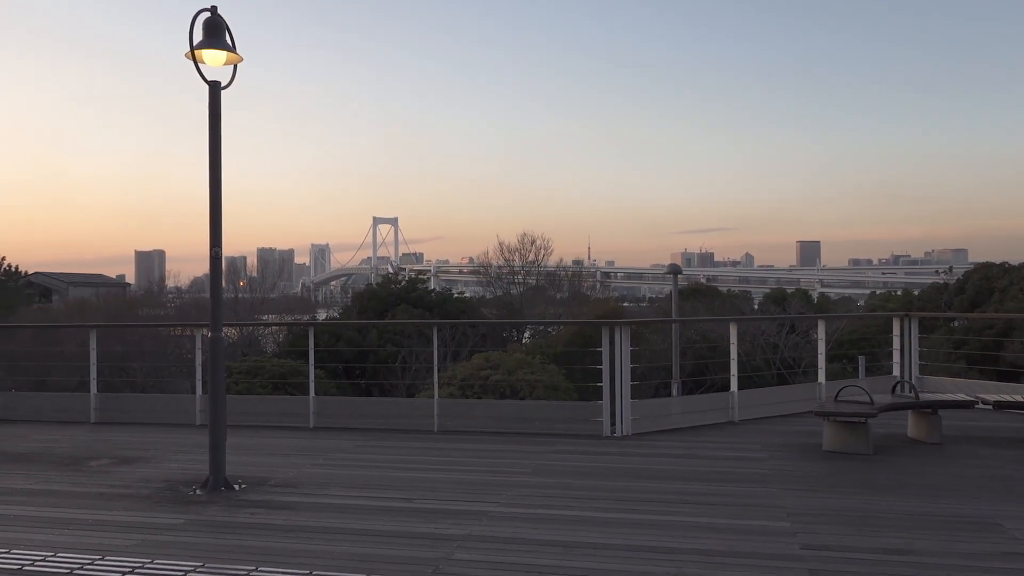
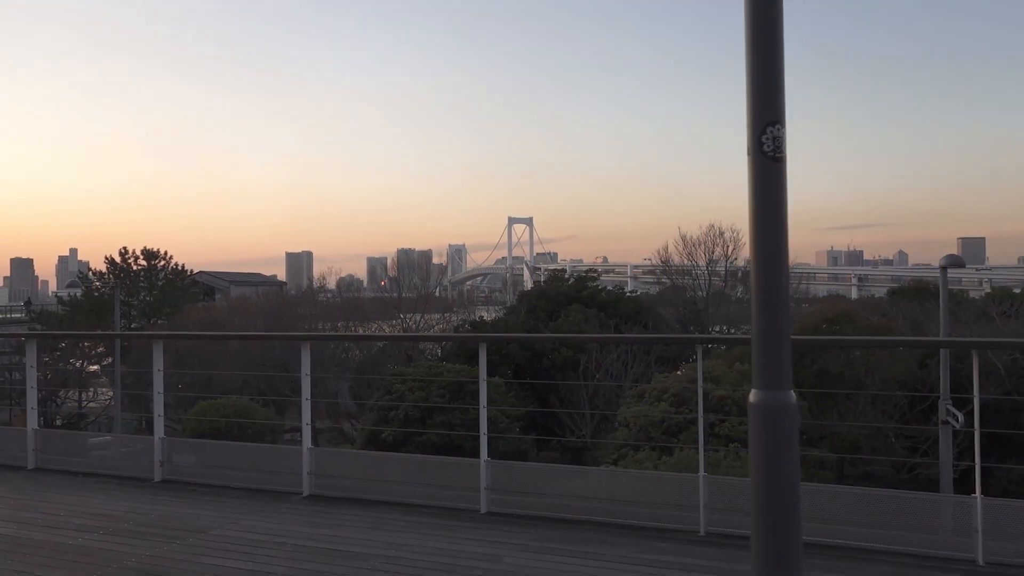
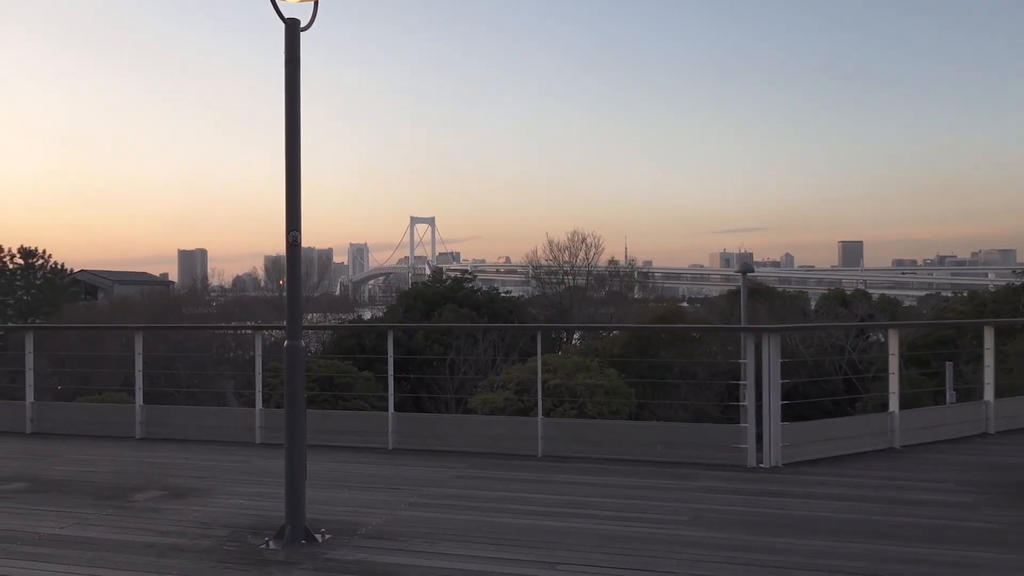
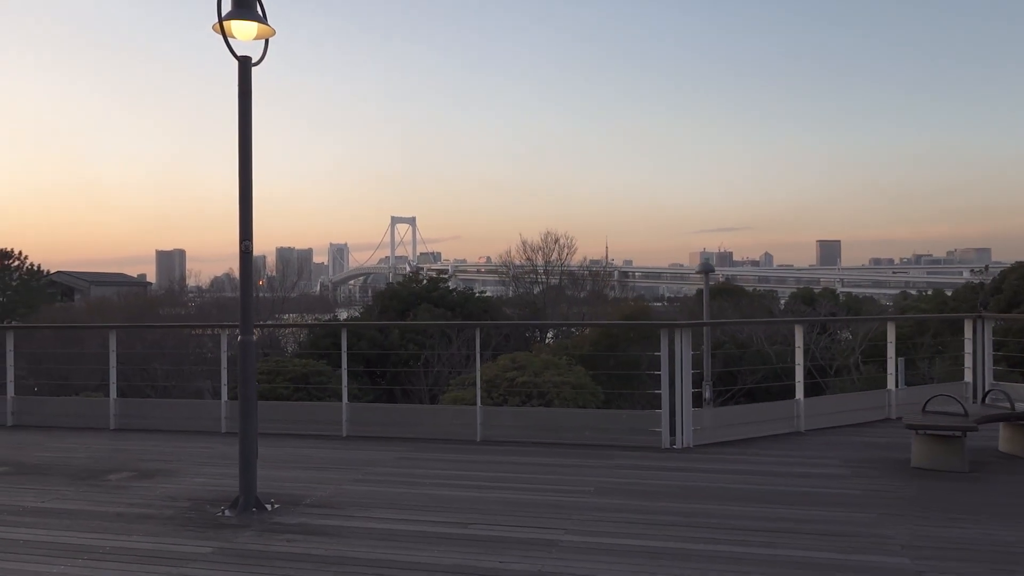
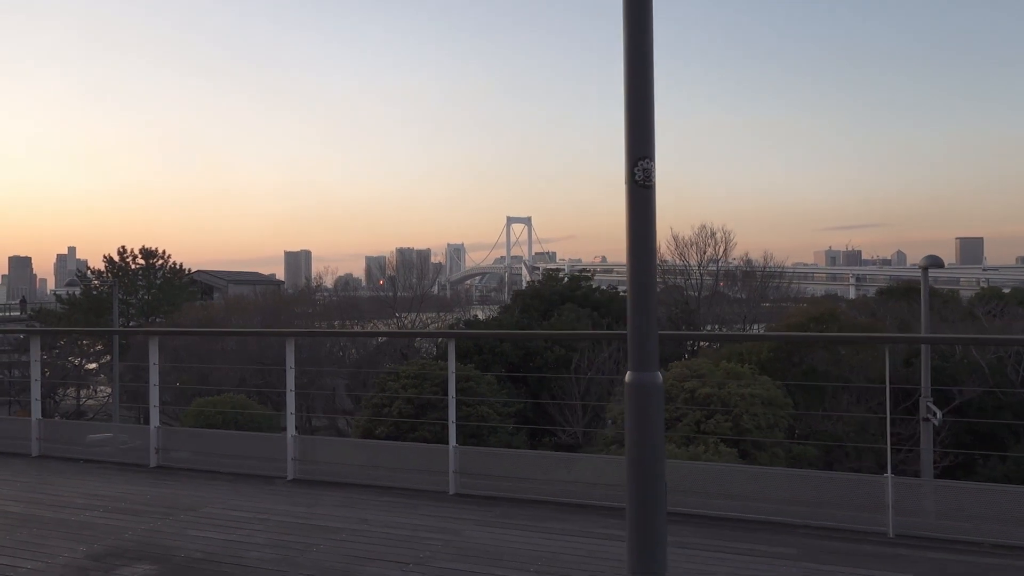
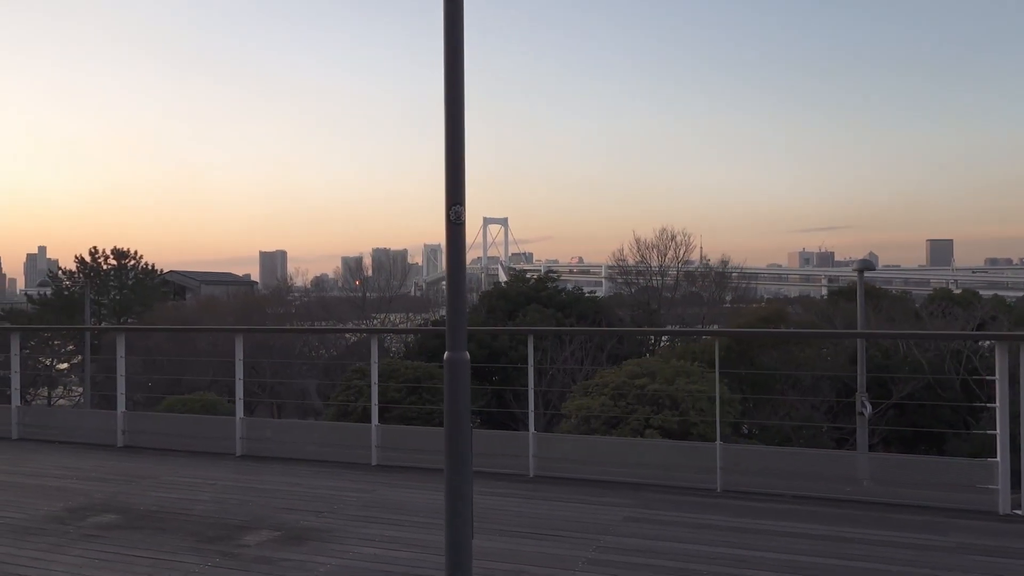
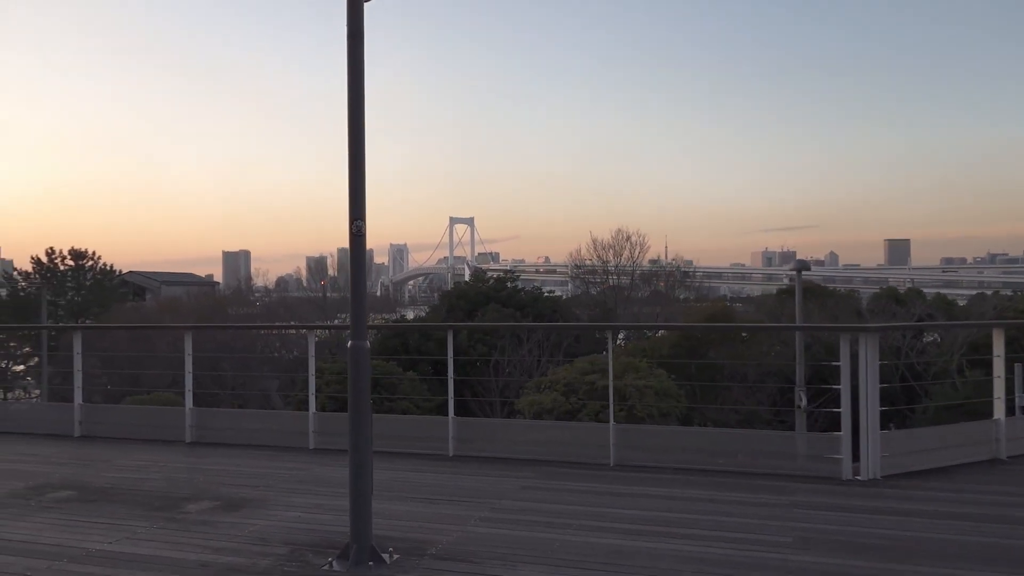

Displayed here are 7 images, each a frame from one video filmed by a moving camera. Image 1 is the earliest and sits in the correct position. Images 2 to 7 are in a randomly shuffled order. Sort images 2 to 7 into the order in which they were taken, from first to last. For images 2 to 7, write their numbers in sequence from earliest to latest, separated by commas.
4, 3, 7, 6, 5, 2
